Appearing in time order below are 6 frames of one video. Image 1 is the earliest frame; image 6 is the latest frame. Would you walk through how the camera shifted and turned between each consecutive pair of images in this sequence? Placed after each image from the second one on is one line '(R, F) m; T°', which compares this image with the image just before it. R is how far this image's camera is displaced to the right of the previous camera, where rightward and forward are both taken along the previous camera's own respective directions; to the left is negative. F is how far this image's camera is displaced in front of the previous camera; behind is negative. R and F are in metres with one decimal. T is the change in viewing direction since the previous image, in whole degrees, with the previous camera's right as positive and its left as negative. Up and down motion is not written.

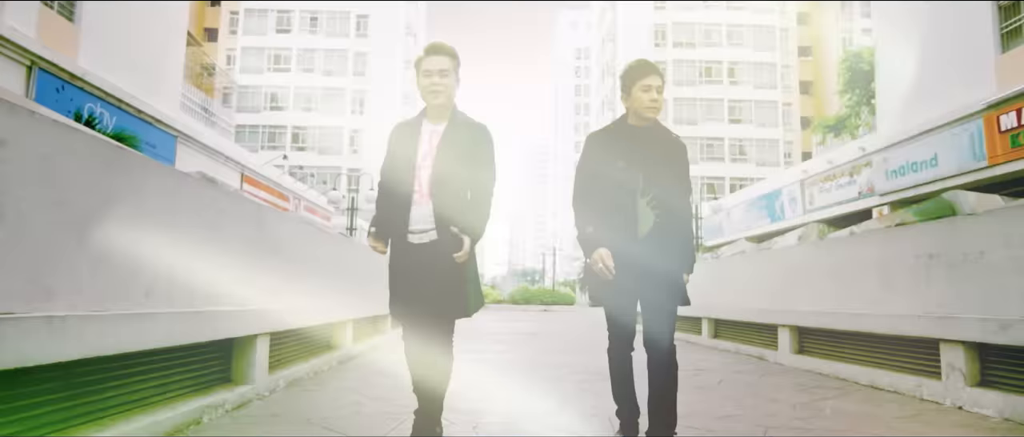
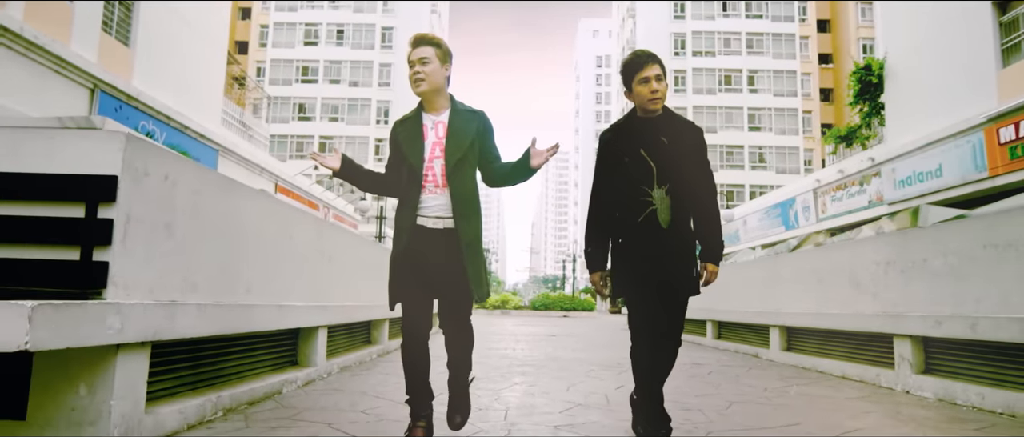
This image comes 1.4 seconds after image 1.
(0.0, -0.9) m; -2°
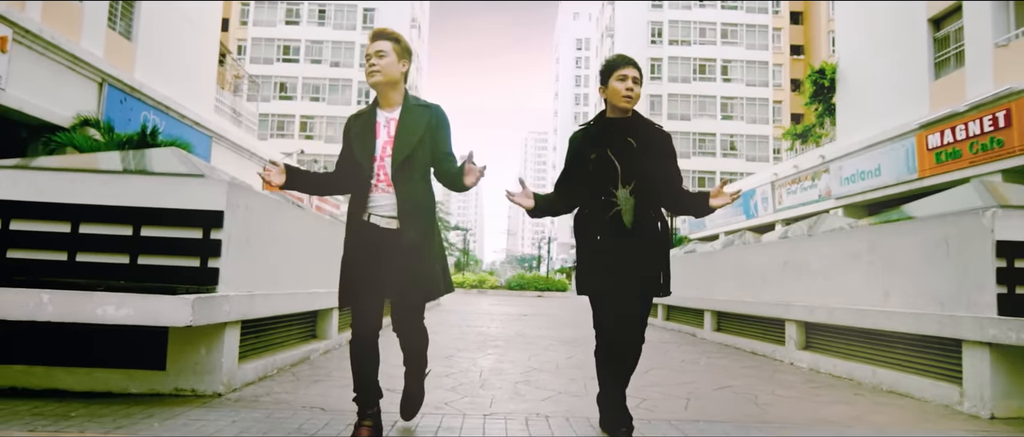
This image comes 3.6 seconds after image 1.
(0.0, -1.3) m; +2°
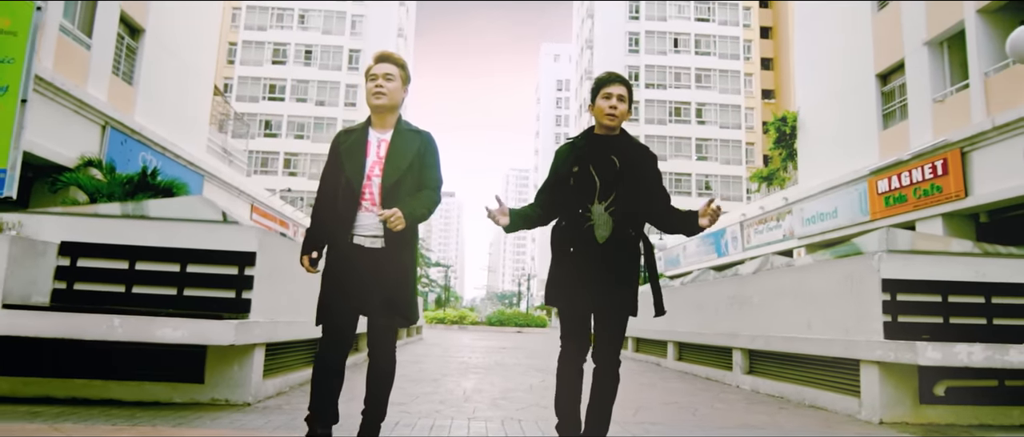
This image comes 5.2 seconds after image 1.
(0.0, -0.9) m; +2°
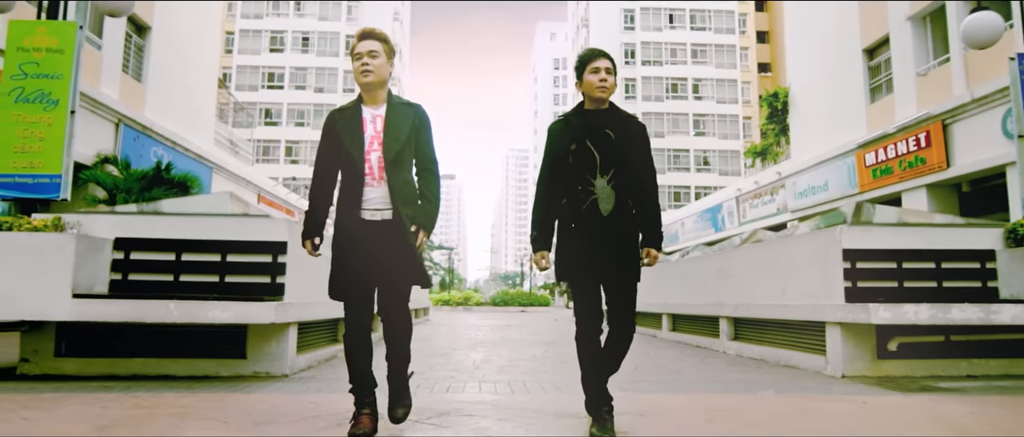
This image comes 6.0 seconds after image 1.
(0.0, -0.6) m; 0°
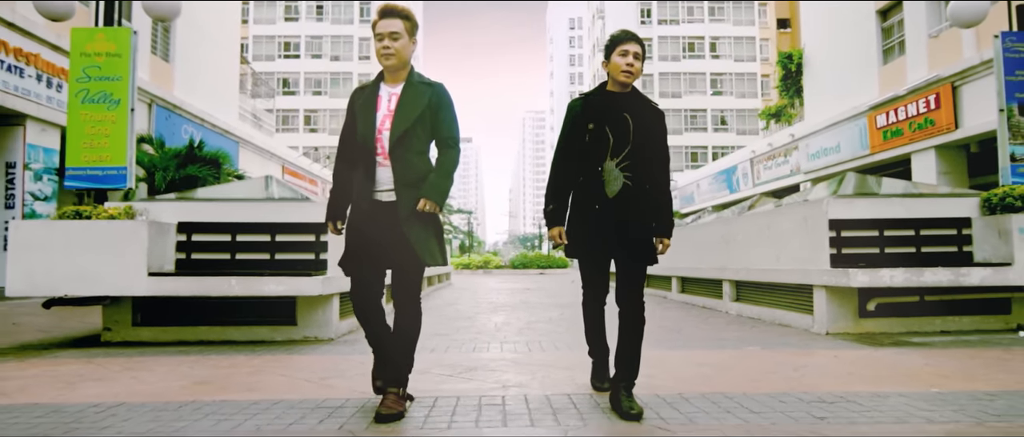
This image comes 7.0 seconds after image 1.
(0.0, -0.6) m; -2°
